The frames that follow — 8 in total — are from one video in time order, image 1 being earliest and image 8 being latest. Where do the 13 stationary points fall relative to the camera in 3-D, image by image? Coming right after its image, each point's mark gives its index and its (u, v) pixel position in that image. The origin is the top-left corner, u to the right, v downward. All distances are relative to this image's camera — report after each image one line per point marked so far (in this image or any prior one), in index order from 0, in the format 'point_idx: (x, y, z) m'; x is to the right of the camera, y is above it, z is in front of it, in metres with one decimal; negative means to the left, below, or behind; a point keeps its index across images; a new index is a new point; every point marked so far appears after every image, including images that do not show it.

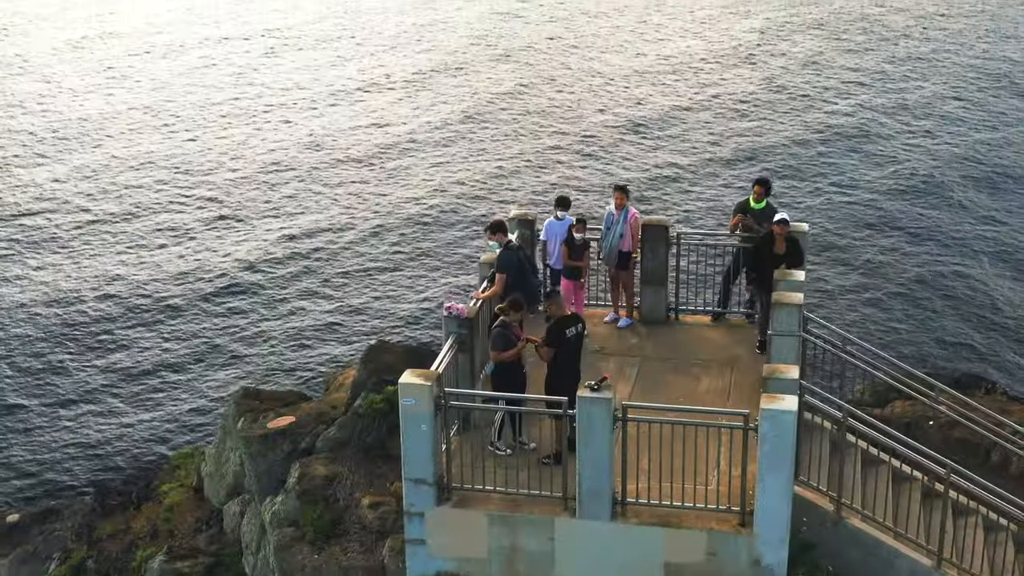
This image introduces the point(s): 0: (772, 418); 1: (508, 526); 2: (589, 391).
0: (+2.4, -1.1, +12.2) m
1: (+0.1, -2.1, +12.9) m
2: (+0.8, -0.8, +12.5) m
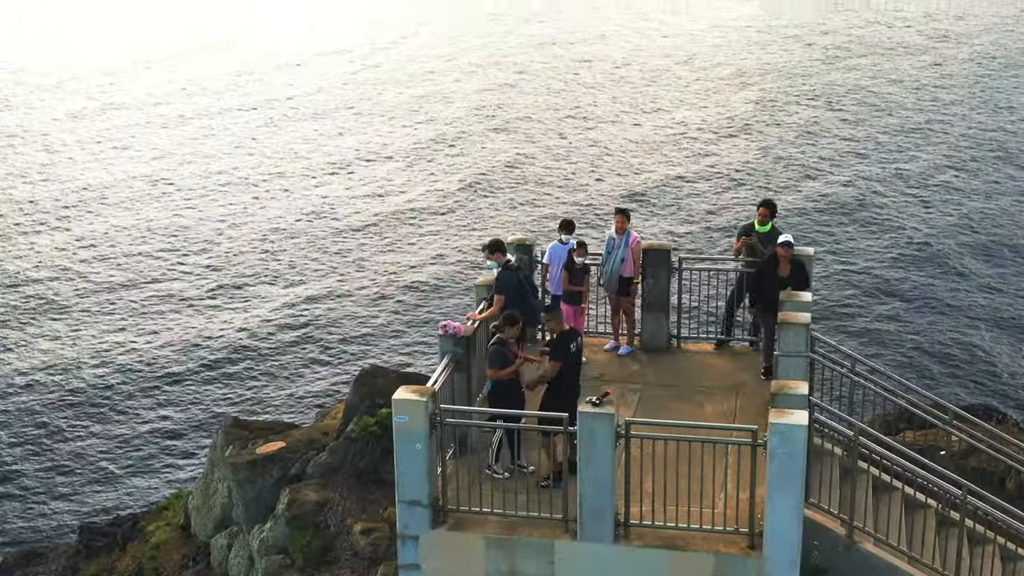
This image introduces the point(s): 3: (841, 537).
0: (+2.3, -1.2, +12.0) m
1: (0.0, -2.3, +12.8) m
2: (+0.7, -1.0, +12.3) m
3: (+3.0, -2.2, +13.0) m
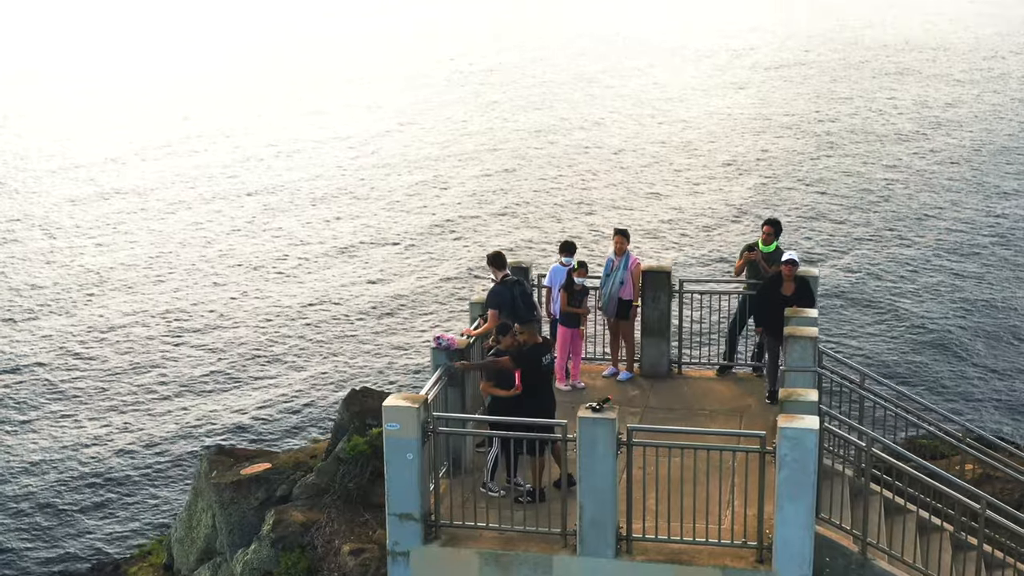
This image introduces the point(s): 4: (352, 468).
0: (+2.2, -1.2, +11.4) m
1: (-0.1, -2.3, +12.1) m
2: (+0.6, -1.0, +11.7) m
3: (+2.9, -2.3, +12.4) m
4: (-1.5, -1.7, +14.0) m
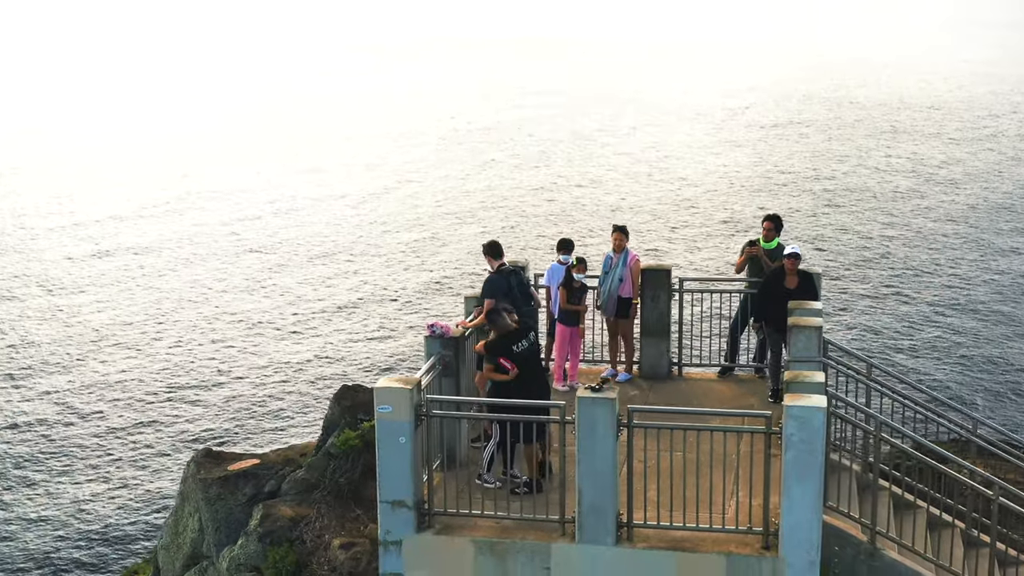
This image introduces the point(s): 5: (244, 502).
0: (+2.2, -1.0, +11.0) m
1: (-0.1, -2.2, +11.6) m
2: (+0.6, -0.8, +11.3) m
3: (+2.9, -2.1, +11.9) m
4: (-1.6, -1.6, +13.5) m
5: (-2.5, -2.0, +13.8) m
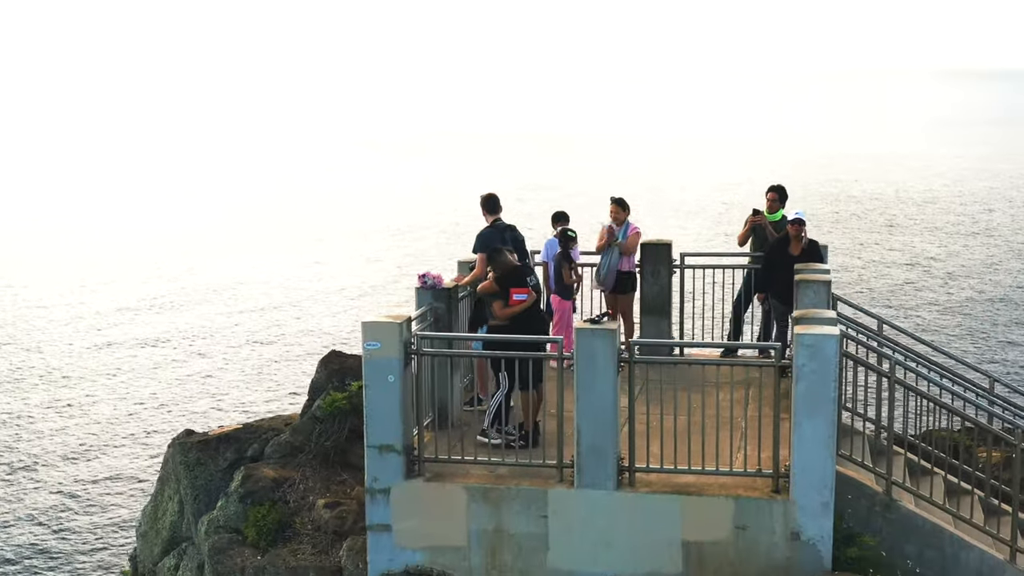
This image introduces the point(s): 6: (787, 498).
0: (+2.1, -0.4, +10.4) m
1: (-0.2, -1.6, +11.0) m
2: (+0.6, -0.3, +10.7) m
3: (+2.8, -1.6, +11.2) m
4: (-1.6, -1.2, +12.9) m
5: (-2.6, -1.6, +13.1) m
6: (+2.0, -1.5, +10.6) m
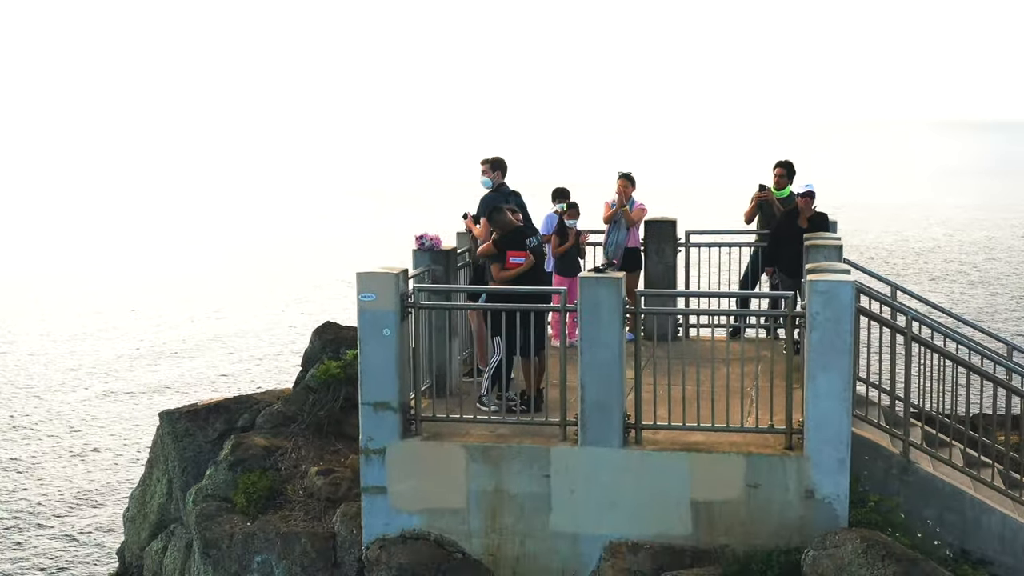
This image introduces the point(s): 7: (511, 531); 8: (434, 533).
0: (+2.2, 0.0, +9.9) m
1: (-0.1, -1.3, +10.5) m
2: (+0.6, +0.1, +10.3) m
3: (+2.9, -1.2, +10.8) m
4: (-1.6, -0.9, +12.4) m
5: (-2.6, -1.3, +12.6) m
6: (+2.0, -1.2, +10.1) m
7: (0.0, -1.8, +10.5) m
8: (-0.6, -1.8, +10.7) m
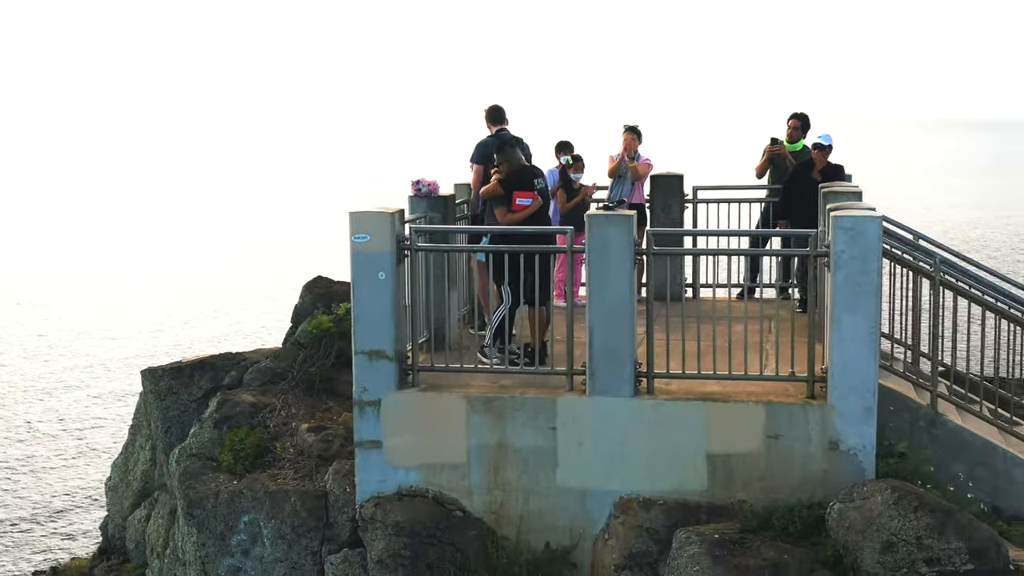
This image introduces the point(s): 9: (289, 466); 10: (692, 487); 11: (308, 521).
0: (+2.2, +0.4, +9.3) m
1: (-0.1, -0.9, +9.8) m
2: (+0.6, +0.5, +9.7) m
3: (+2.9, -0.8, +10.1) m
4: (-1.6, -0.5, +11.7) m
5: (-2.6, -0.9, +11.9) m
6: (+2.1, -0.8, +9.5) m
7: (0.0, -1.4, +9.9) m
8: (-0.6, -1.4, +10.0) m
9: (-1.6, -1.3, +10.6) m
10: (+1.2, -1.3, +9.7) m
11: (-1.4, -1.6, +10.2) m
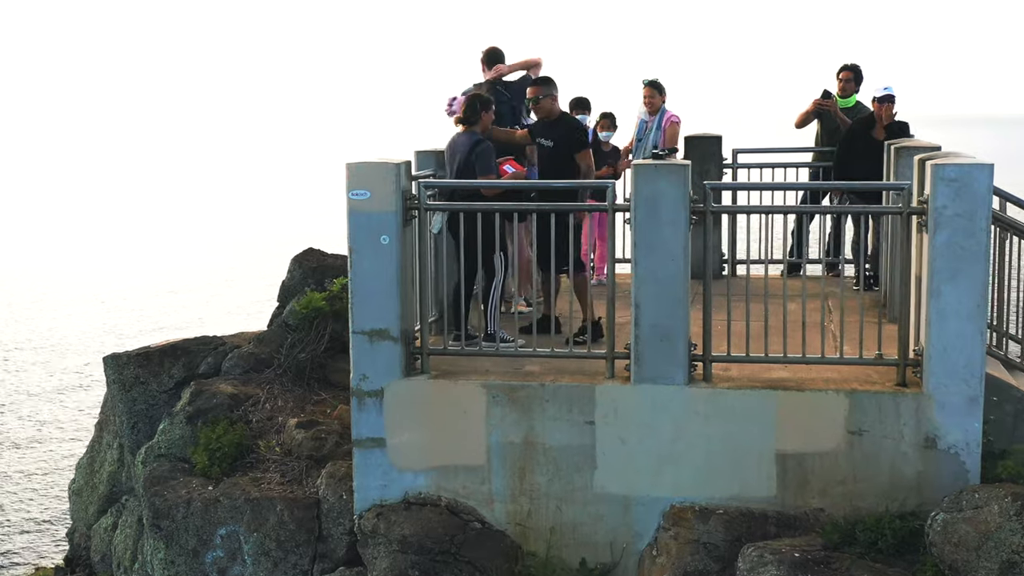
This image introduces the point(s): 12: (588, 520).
0: (+2.3, +0.6, +7.7) m
1: (0.0, -0.7, +8.2) m
2: (+0.8, +0.7, +8.0) m
3: (+3.0, -0.6, +8.5) m
4: (-1.4, -0.3, +10.1) m
5: (-2.4, -0.7, +10.3) m
6: (+2.2, -0.6, +7.9) m
7: (+0.2, -1.2, +8.3) m
8: (-0.4, -1.2, +8.4) m
9: (-1.5, -1.1, +9.0) m
10: (+1.4, -1.1, +8.1) m
11: (-1.3, -1.5, +8.5) m
12: (+0.4, -1.3, +8.3) m
